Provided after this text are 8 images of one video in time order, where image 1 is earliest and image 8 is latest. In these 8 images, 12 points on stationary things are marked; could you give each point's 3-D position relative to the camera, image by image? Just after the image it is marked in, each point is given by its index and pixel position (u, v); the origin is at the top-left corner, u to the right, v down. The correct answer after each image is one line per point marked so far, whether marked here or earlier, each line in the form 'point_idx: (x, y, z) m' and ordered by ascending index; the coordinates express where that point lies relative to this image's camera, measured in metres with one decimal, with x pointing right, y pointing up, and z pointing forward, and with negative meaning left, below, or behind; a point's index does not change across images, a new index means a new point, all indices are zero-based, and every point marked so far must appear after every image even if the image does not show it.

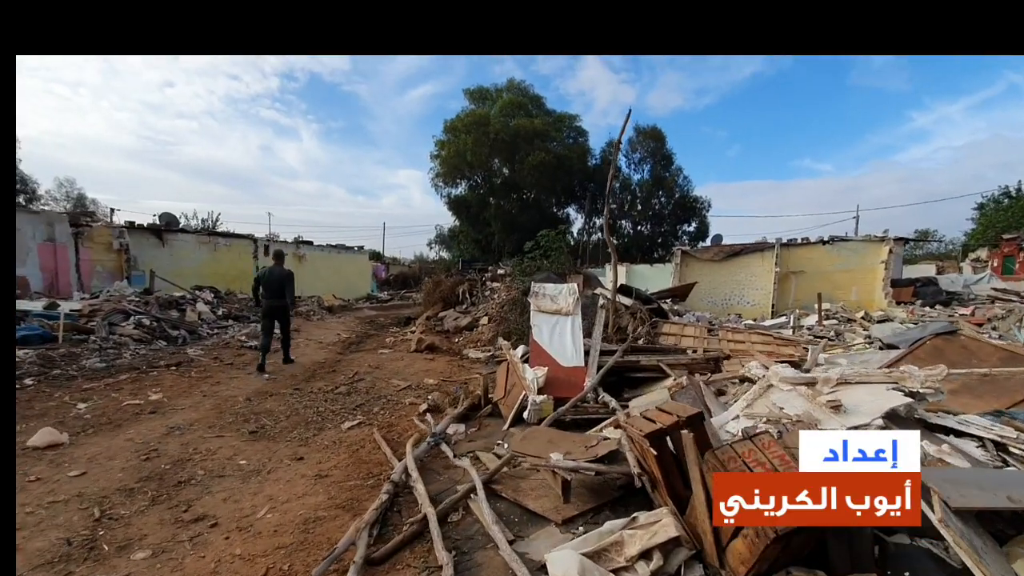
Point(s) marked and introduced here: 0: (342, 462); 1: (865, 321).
0: (-1.5, -1.5, +4.4) m
1: (+7.2, -0.7, +10.2) m
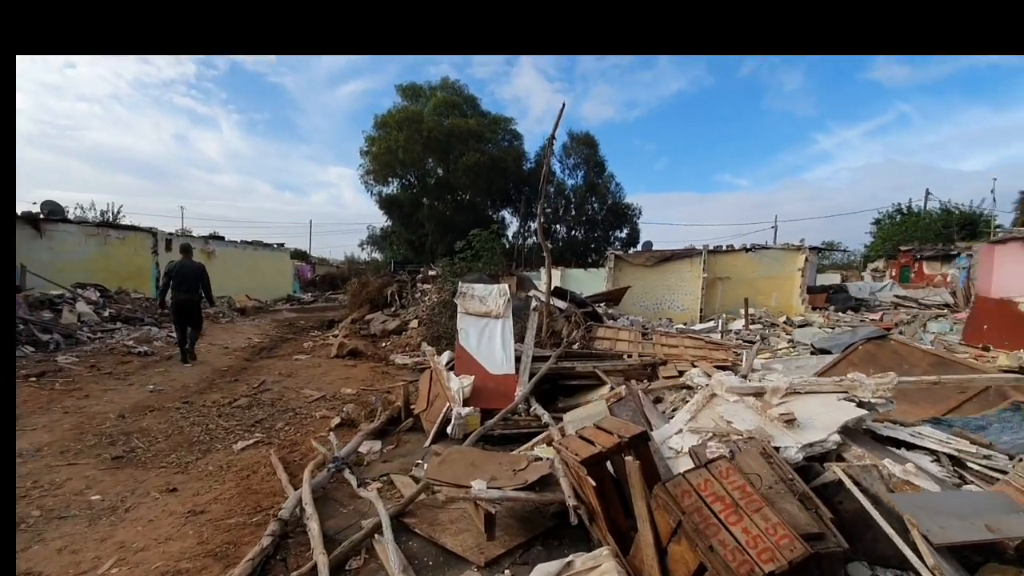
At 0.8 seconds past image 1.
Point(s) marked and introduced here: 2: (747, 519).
0: (-2.1, -1.5, +3.7) m
1: (+5.8, -0.8, +10.6) m
2: (+0.8, -0.8, +1.8) m
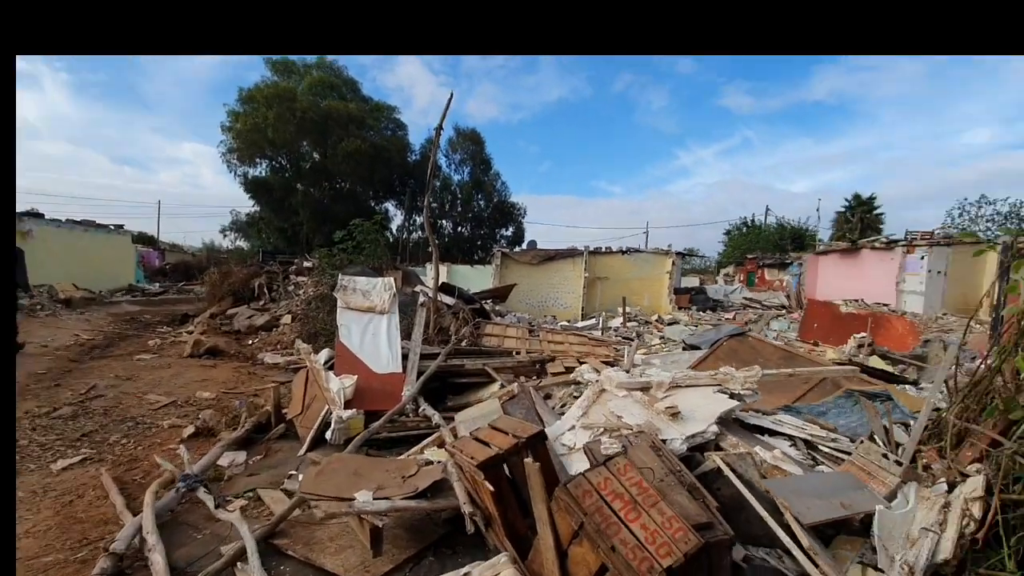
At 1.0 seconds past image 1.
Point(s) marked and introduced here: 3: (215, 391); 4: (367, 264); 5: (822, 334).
0: (-2.8, -1.4, +3.0) m
1: (+3.3, -0.8, +11.5) m
2: (+0.5, -0.8, +1.8) m
3: (-3.7, -1.3, +6.2) m
4: (-2.7, +0.5, +9.5) m
5: (+5.2, -0.8, +8.3) m
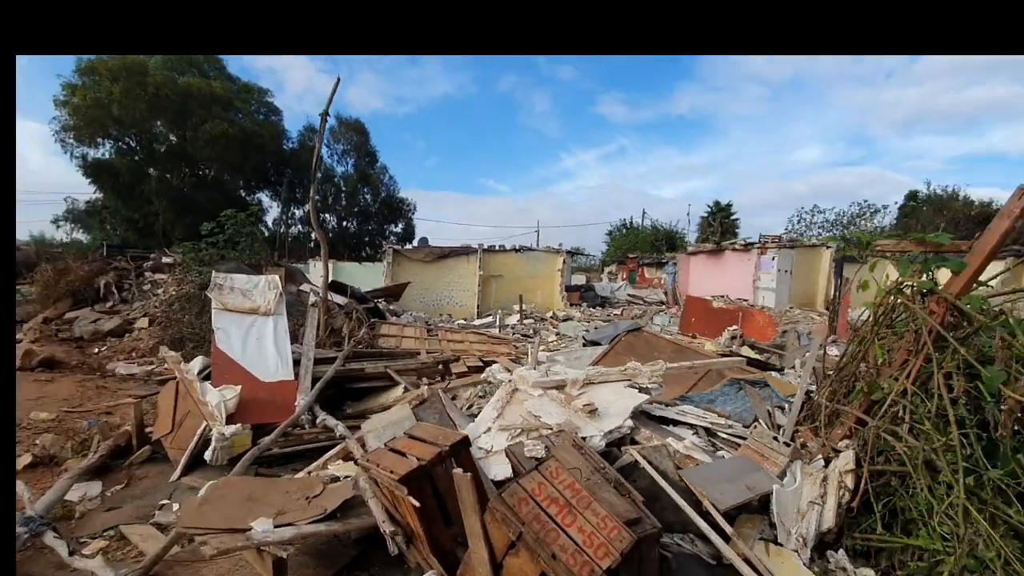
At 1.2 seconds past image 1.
0: (-3.2, -1.4, +2.2) m
1: (+0.9, -0.7, +11.8) m
2: (+0.2, -0.8, +1.8) m
3: (-4.8, -1.3, +5.2) m
4: (-4.5, +0.5, +8.6) m
5: (+3.4, -0.7, +9.1) m
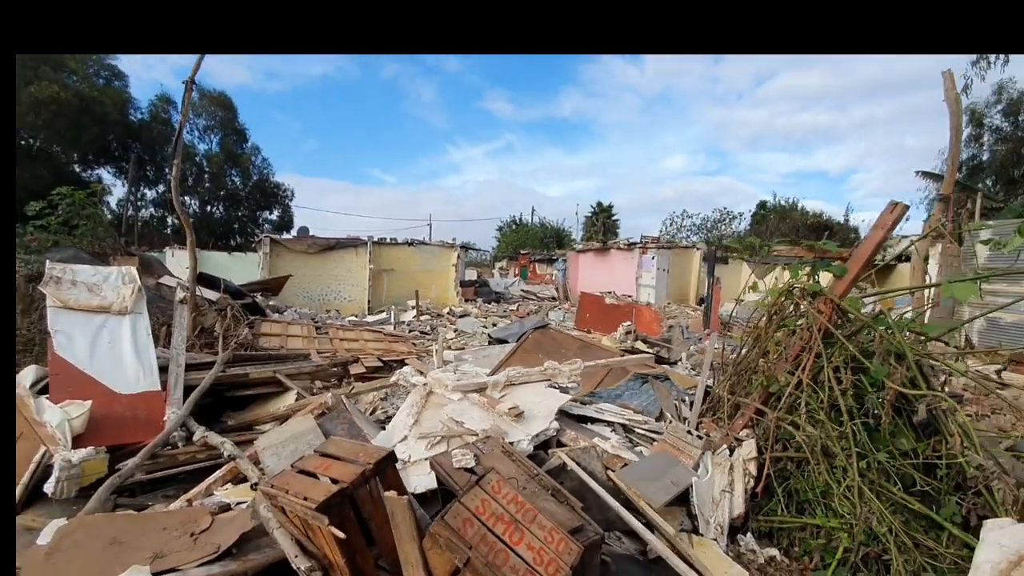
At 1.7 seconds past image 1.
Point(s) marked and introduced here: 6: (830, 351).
0: (-3.4, -1.4, +1.4) m
1: (-1.5, -0.6, +11.6) m
2: (+0.1, -0.8, +1.7) m
3: (-5.6, -1.2, +4.0) m
4: (-6.1, +0.6, +7.3) m
5: (+1.5, -0.7, +9.6) m
6: (+1.6, -0.3, +2.6) m
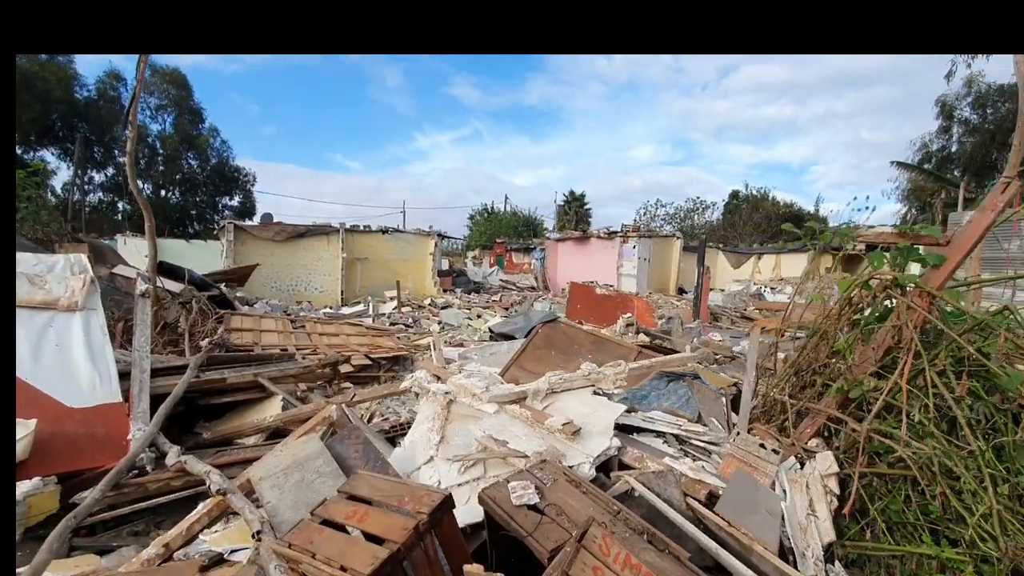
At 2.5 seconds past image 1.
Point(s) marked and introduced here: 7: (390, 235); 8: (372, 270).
0: (-3.1, -1.4, +0.7) m
1: (-1.8, -0.4, +11.1) m
2: (+0.4, -0.8, +1.2) m
3: (-5.4, -1.2, +3.2) m
4: (-6.2, +0.7, +6.4) m
5: (+1.3, -0.5, +9.2) m
6: (+1.8, -0.3, +2.2) m
7: (-3.5, +1.5, +14.6) m
8: (-4.0, +0.5, +14.4) m
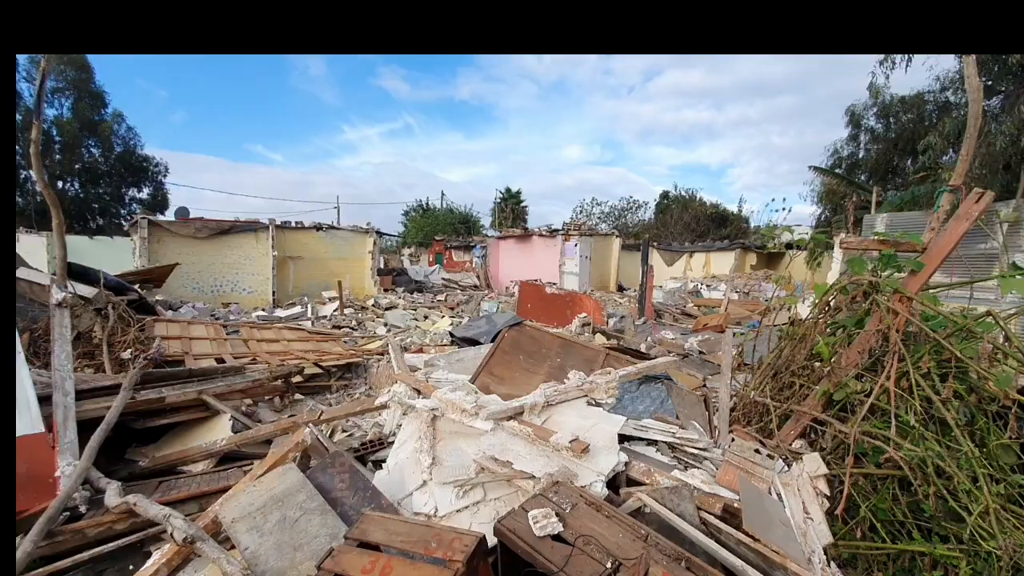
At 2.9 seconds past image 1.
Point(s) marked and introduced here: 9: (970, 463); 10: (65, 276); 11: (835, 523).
0: (-2.9, -1.5, +0.2) m
1: (-2.9, -0.4, +10.6) m
2: (+0.5, -0.8, +1.2) m
3: (-5.5, -1.2, +2.3) m
4: (-6.6, +0.6, +5.5) m
5: (+0.4, -0.5, +9.2) m
6: (+1.8, -0.3, +2.3) m
7: (-5.1, +1.5, +13.9) m
8: (-5.5, +0.5, +13.6) m
9: (+1.8, -0.7, +2.0) m
10: (-4.3, +0.1, +4.9) m
11: (+1.5, -1.1, +2.4) m
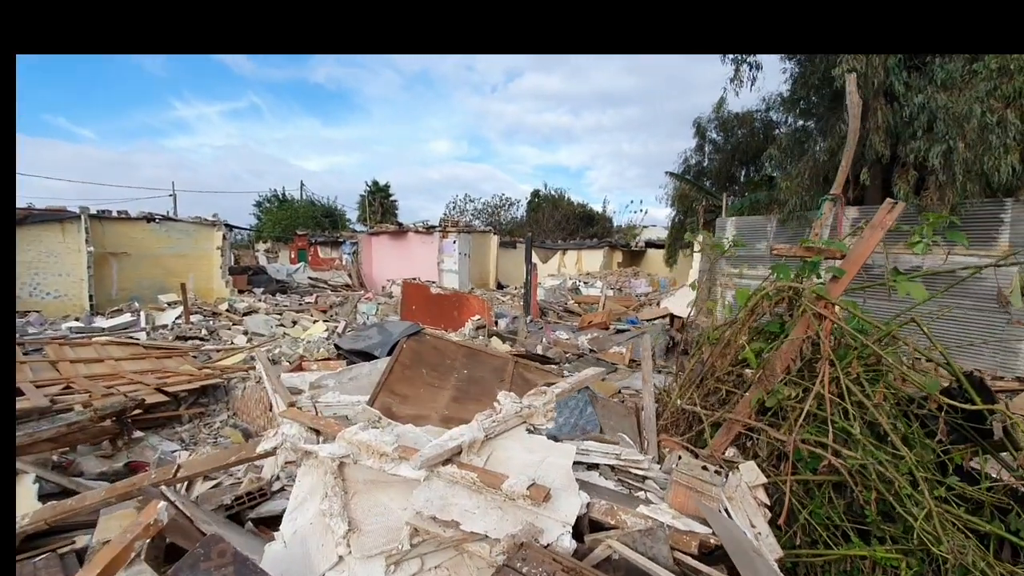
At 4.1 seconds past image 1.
0: (-2.4, -1.6, -0.8) m
1: (-5.2, -0.5, +9.2) m
2: (+0.5, -0.9, +0.9) m
3: (-5.5, -1.4, +0.5) m
4: (-7.5, +0.5, +3.2) m
5: (-1.6, -0.5, +8.6) m
6: (+1.5, -0.3, +2.4) m
7: (-8.1, +1.5, +11.8) m
8: (-8.4, +0.4, +11.4) m
9: (+1.6, -0.7, +2.0) m
10: (-5.1, 0.0, +3.3) m
11: (+1.2, -1.1, +2.4) m
